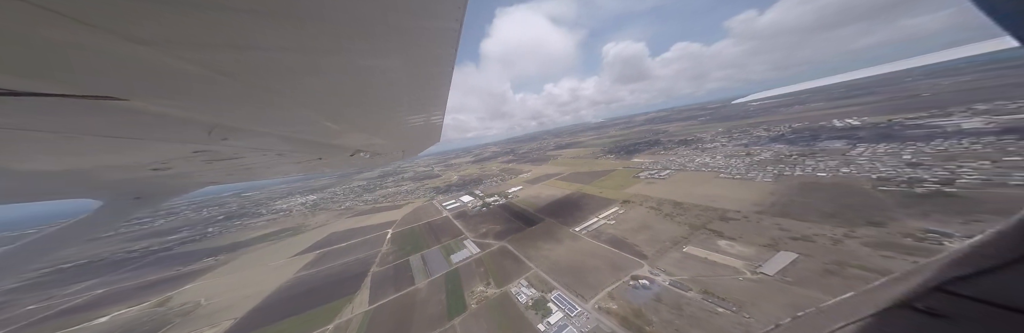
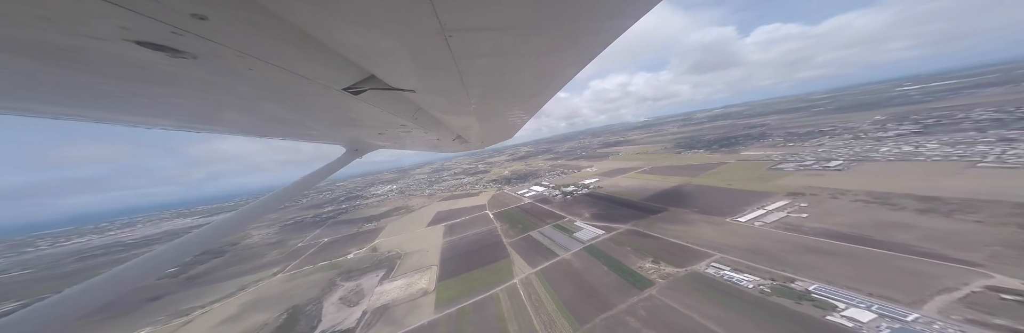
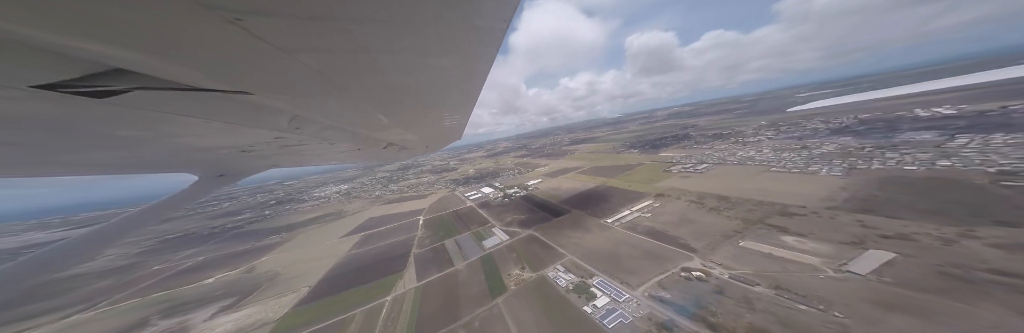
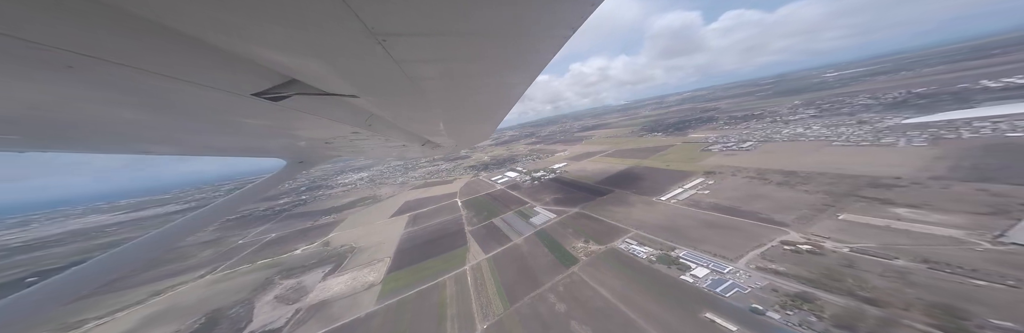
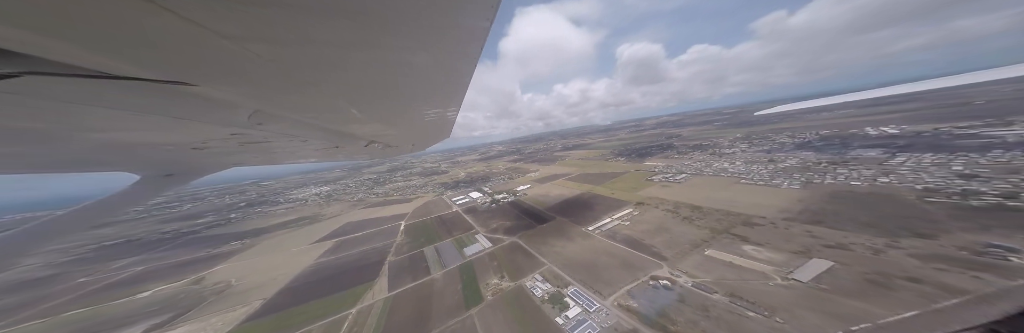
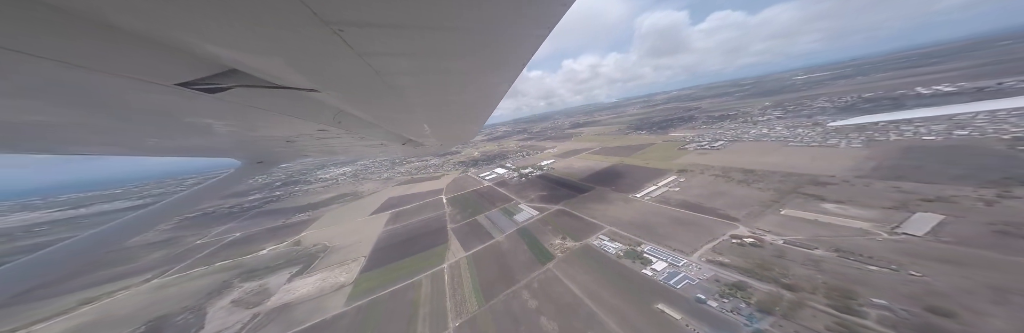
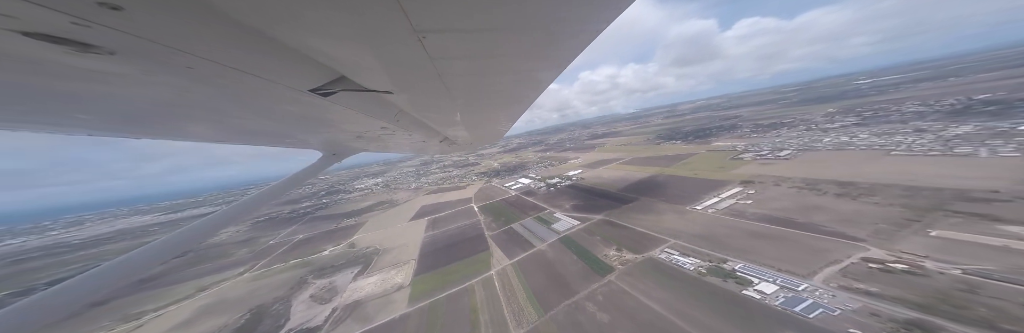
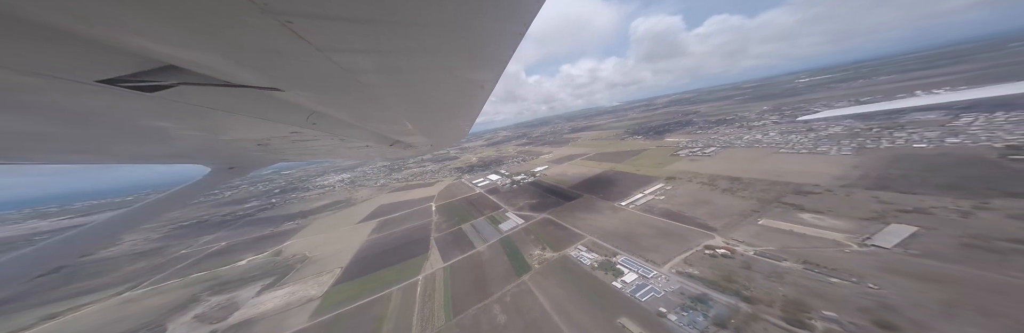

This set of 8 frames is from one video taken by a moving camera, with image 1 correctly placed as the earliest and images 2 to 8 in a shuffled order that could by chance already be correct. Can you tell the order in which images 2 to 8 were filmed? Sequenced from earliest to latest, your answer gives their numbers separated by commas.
5, 3, 8, 6, 4, 7, 2
